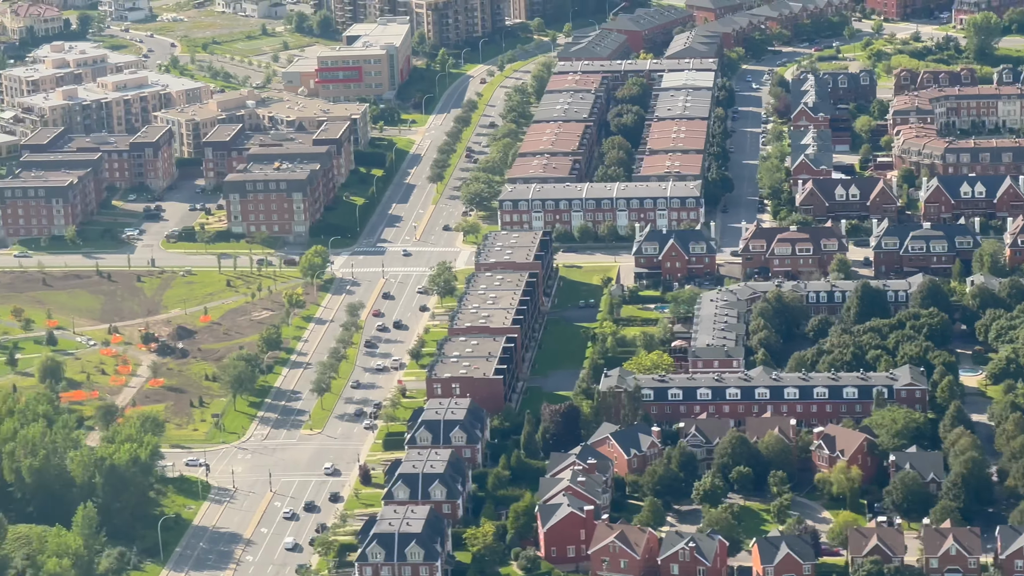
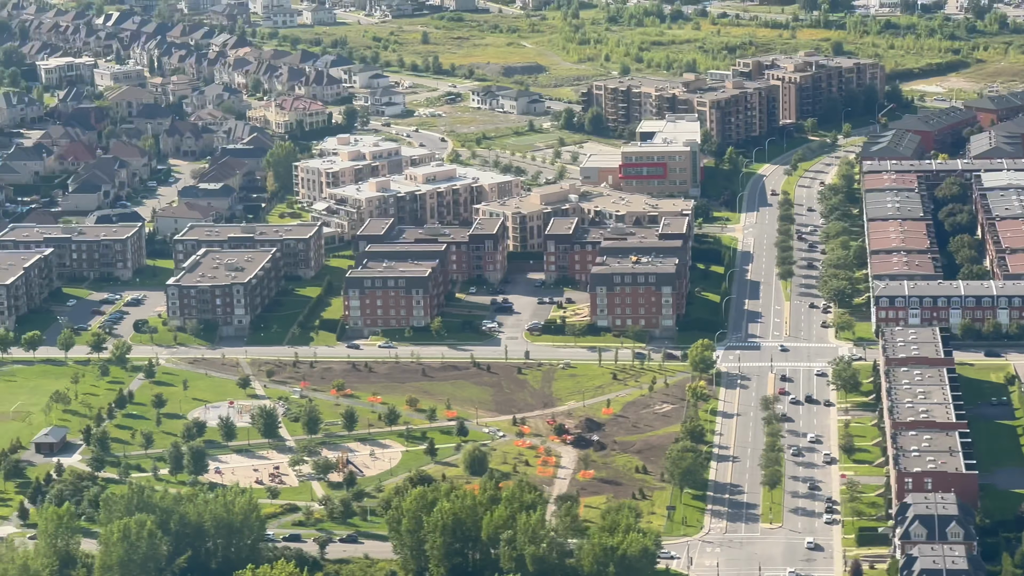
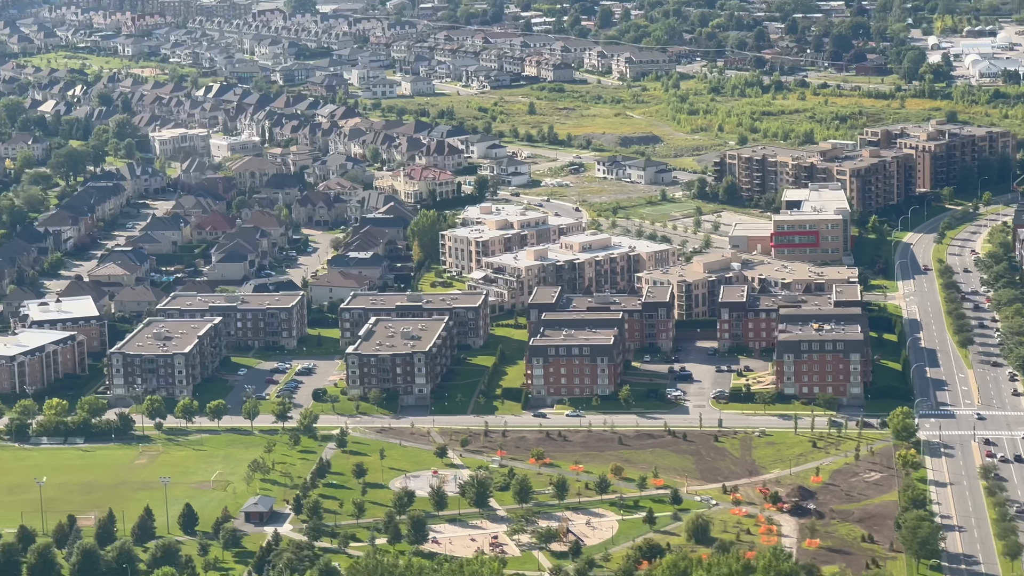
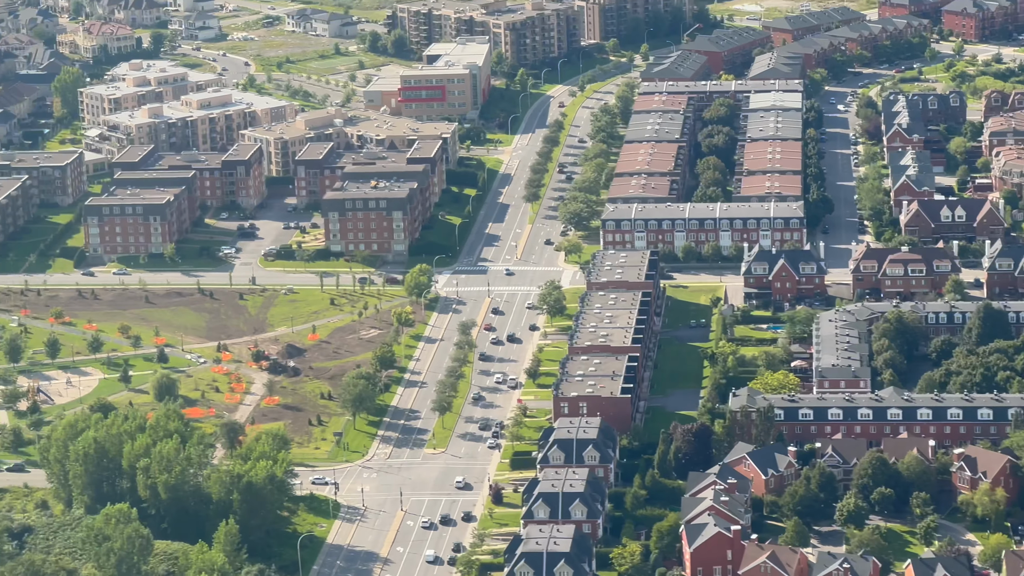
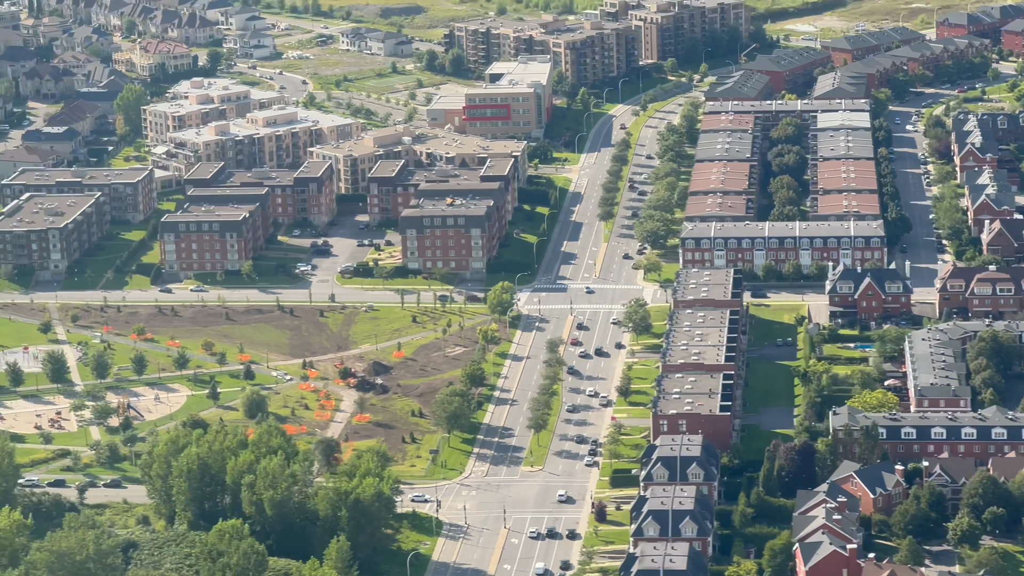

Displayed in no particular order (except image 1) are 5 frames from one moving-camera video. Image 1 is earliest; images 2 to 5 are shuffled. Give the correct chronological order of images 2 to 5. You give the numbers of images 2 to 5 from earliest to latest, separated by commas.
4, 5, 2, 3
